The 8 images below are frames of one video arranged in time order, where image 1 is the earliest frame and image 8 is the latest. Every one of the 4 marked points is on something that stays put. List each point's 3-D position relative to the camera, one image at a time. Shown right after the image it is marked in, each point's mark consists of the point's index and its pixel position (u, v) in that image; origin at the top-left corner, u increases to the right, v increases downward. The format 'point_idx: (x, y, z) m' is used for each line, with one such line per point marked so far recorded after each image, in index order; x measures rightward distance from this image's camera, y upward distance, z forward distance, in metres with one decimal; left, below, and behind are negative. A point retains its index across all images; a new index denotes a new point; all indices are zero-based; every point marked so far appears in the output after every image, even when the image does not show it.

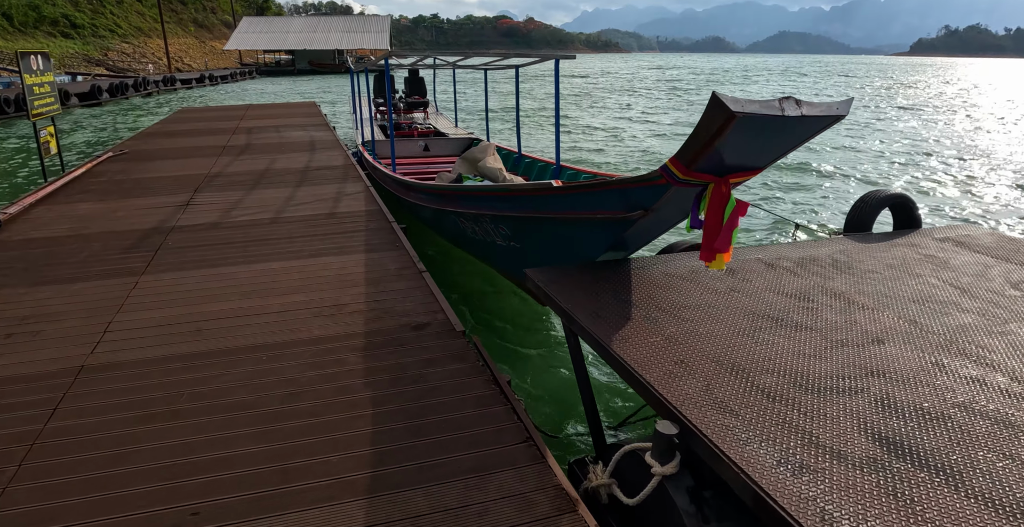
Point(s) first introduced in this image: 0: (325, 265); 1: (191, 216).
0: (-1.4, 0.0, +5.1) m
1: (-3.1, +0.5, +6.6) m
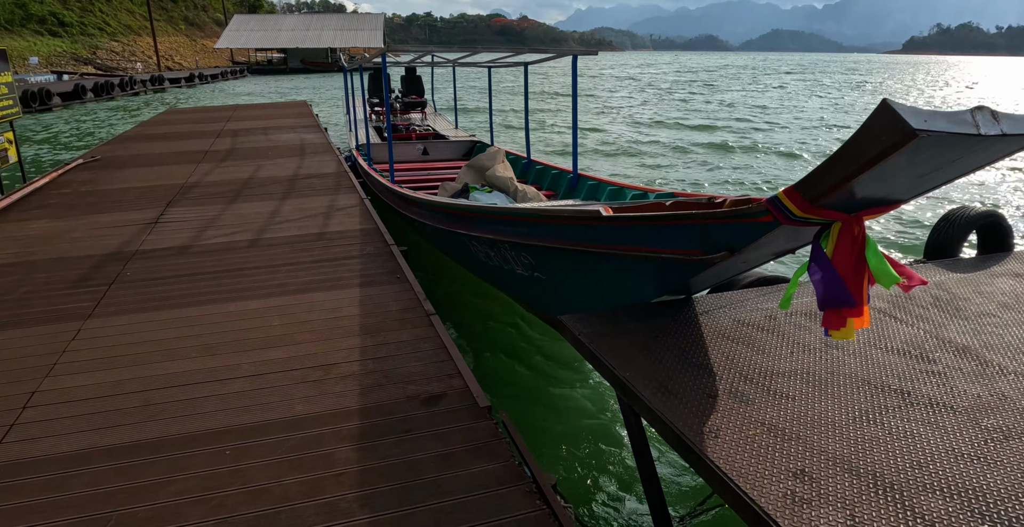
0: (-1.3, -0.2, +4.2) m
1: (-3.0, +0.2, +5.7) m
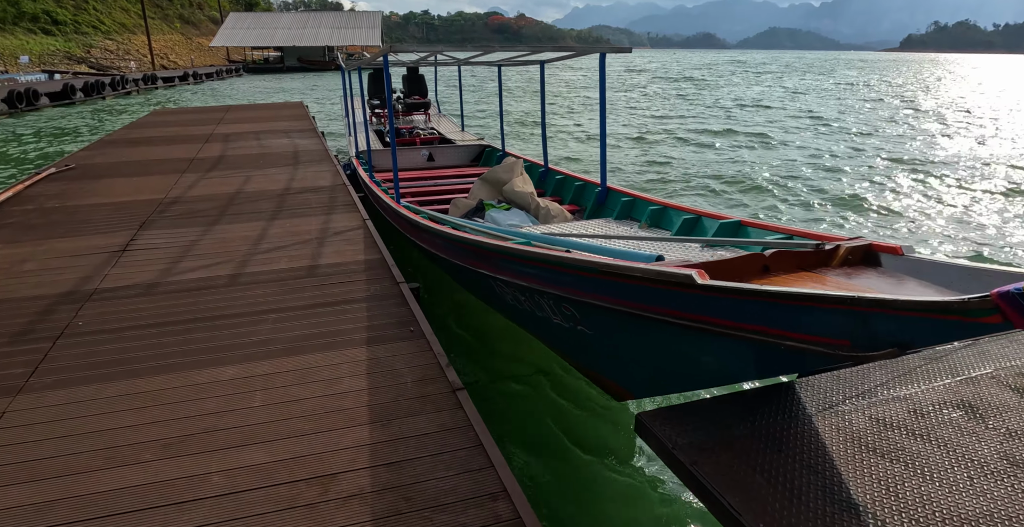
0: (-1.0, -0.5, +3.3) m
1: (-2.8, 0.0, +4.8) m
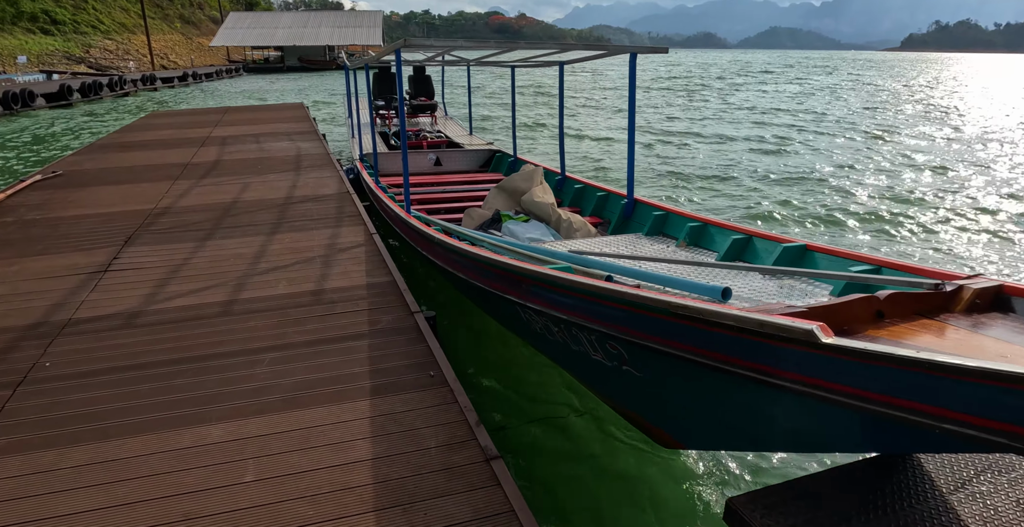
0: (-0.9, -0.7, +2.8) m
1: (-2.6, -0.2, +4.3) m
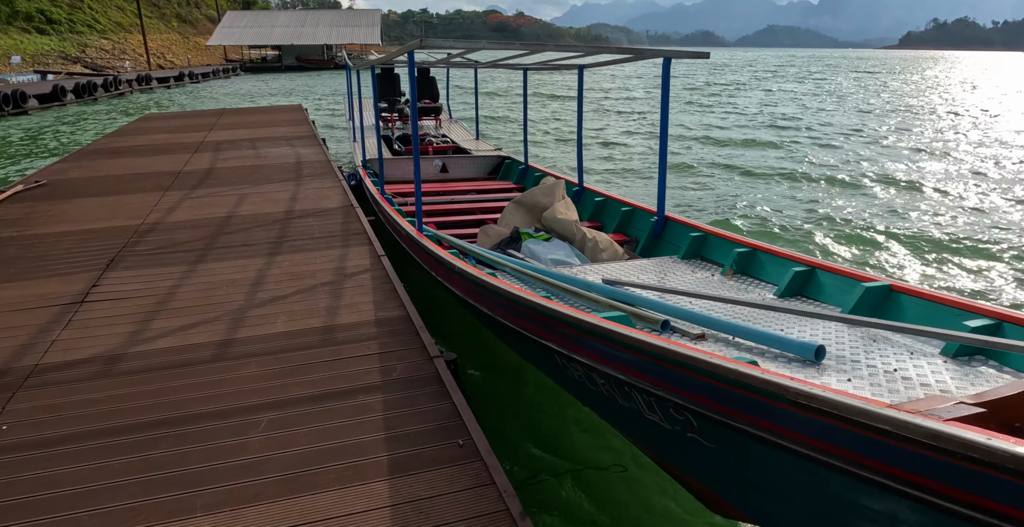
0: (-0.7, -0.9, +2.3) m
1: (-2.4, -0.4, +3.8) m
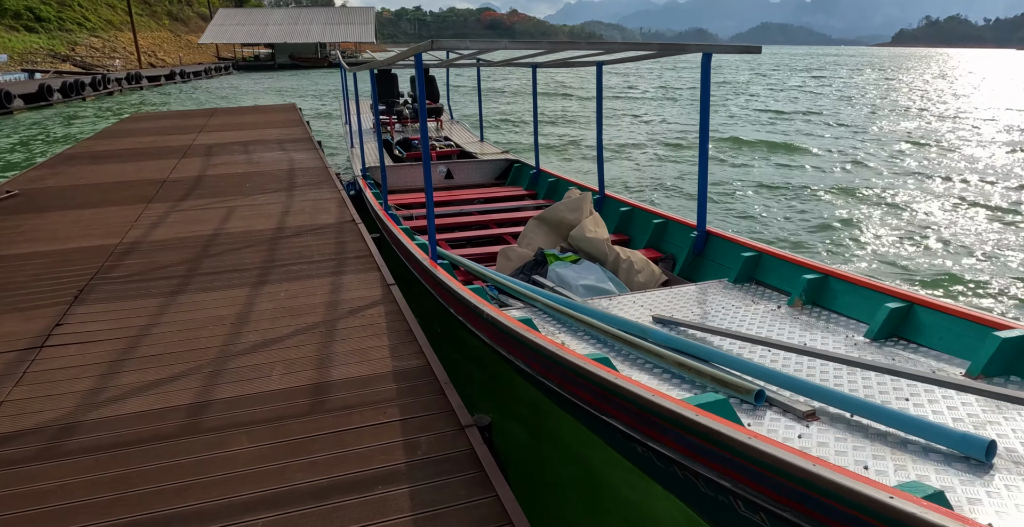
0: (-0.5, -1.1, +1.7) m
1: (-2.2, -0.6, +3.1) m
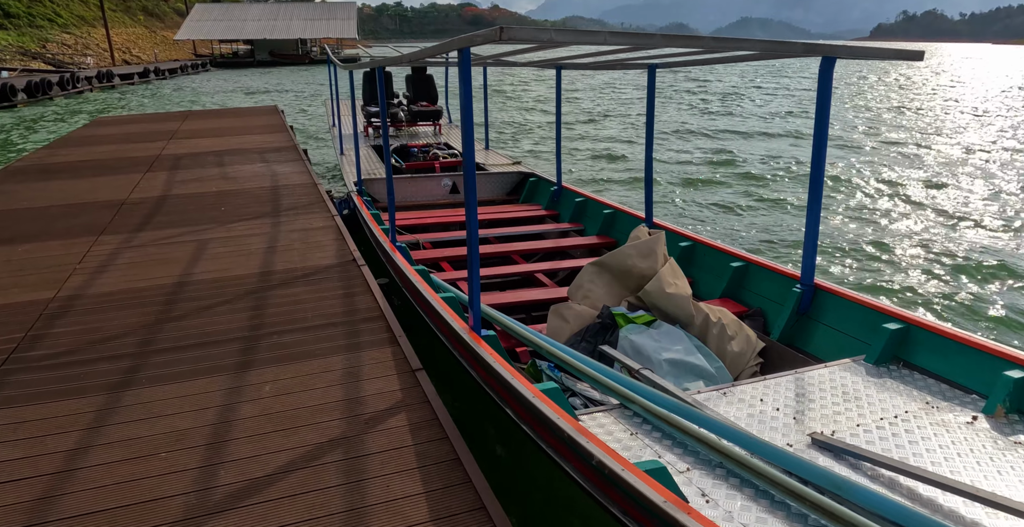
0: (0.0, -1.4, +0.5) m
1: (-1.8, -1.0, +1.9) m
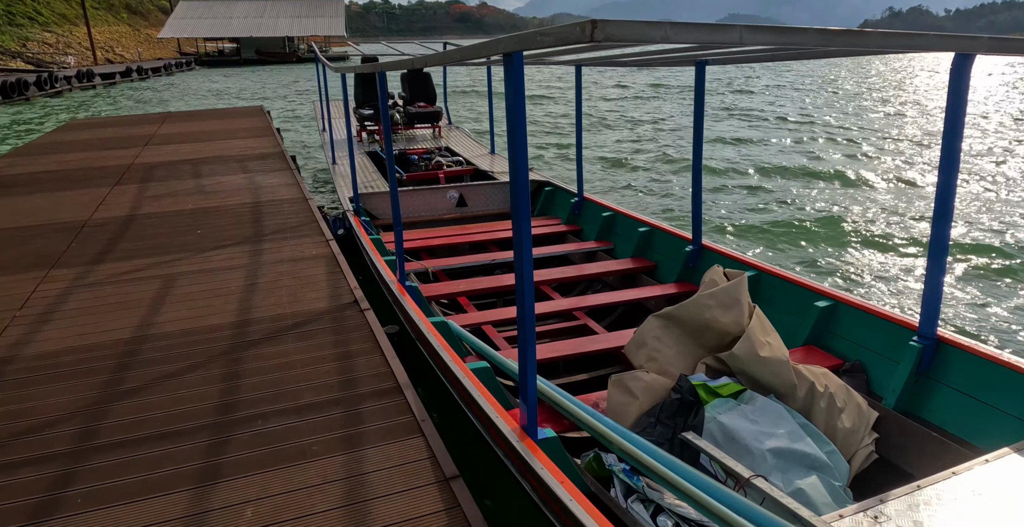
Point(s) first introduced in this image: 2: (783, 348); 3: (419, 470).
0: (+0.2, -1.7, -0.3) m
1: (-1.6, -1.3, +1.1) m
2: (+1.3, -0.4, +3.1) m
3: (-0.3, -0.8, +2.4) m
